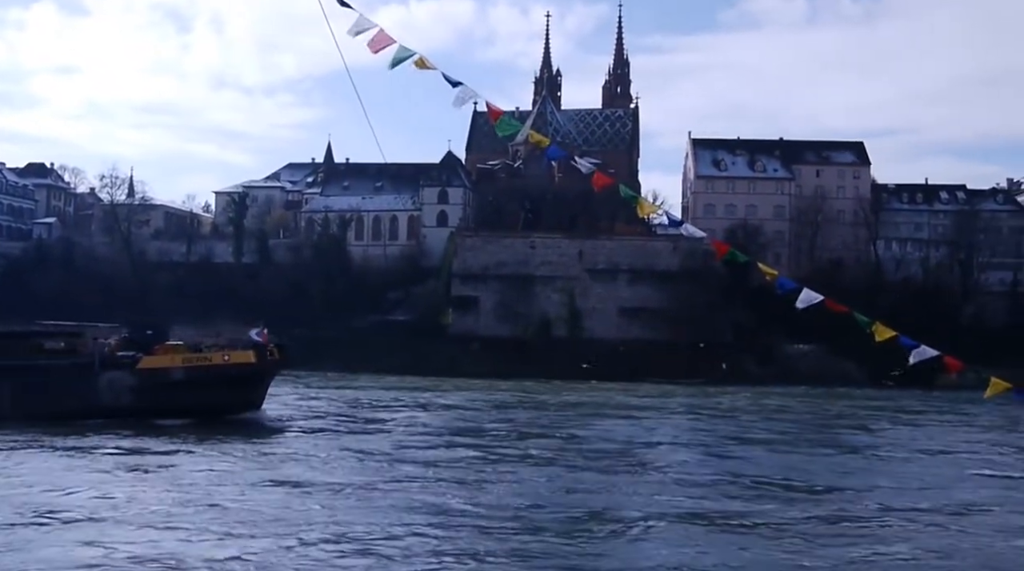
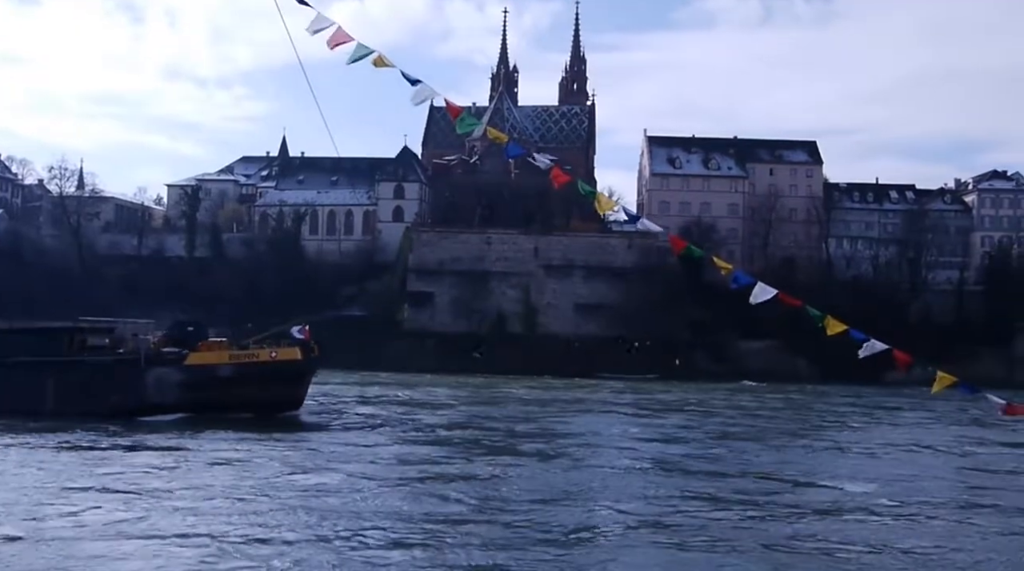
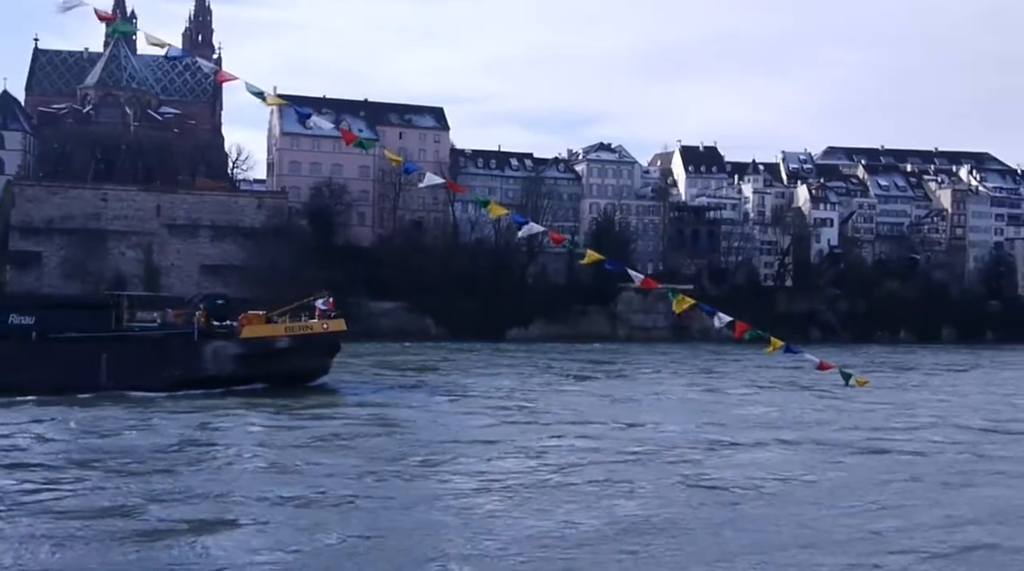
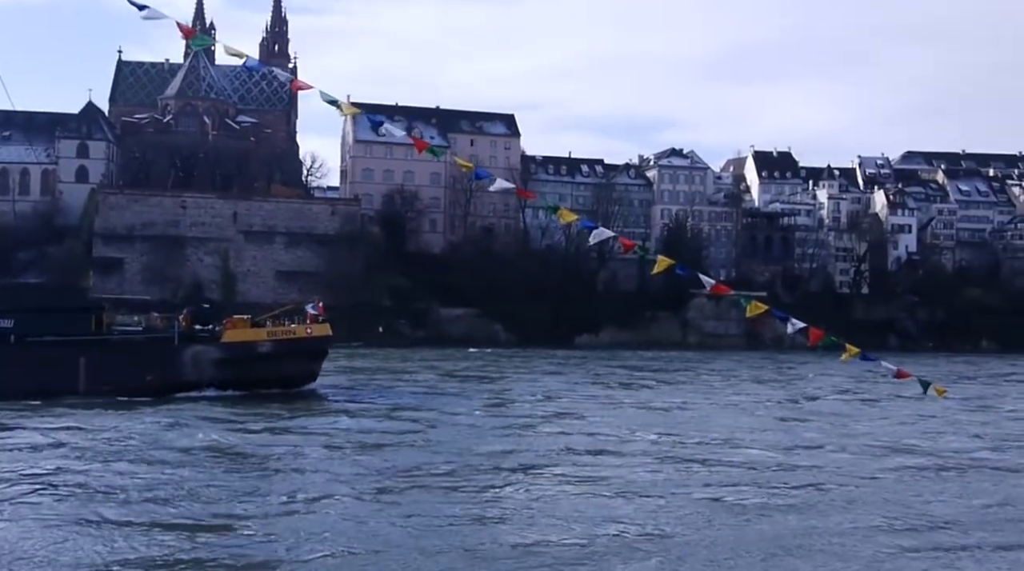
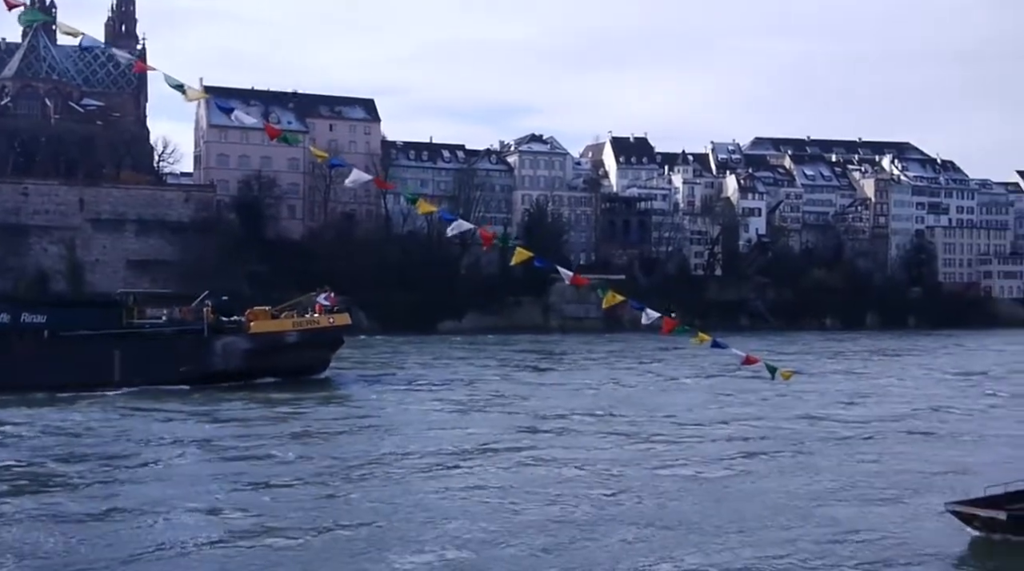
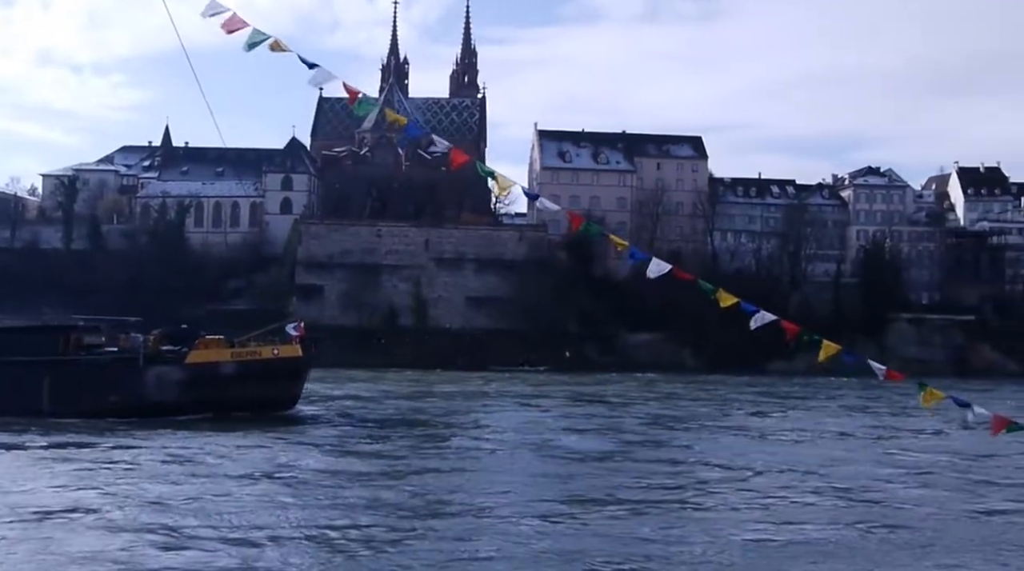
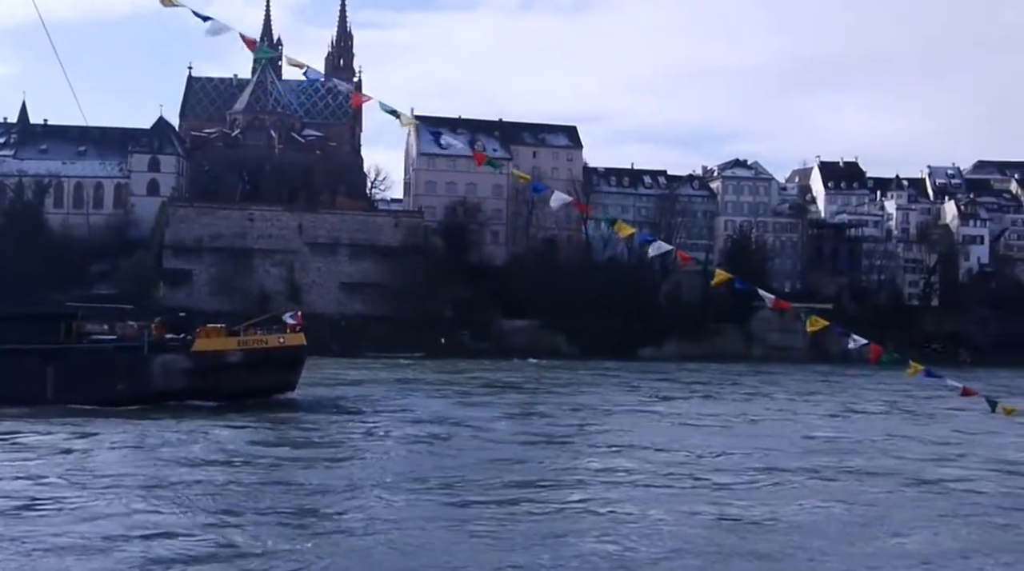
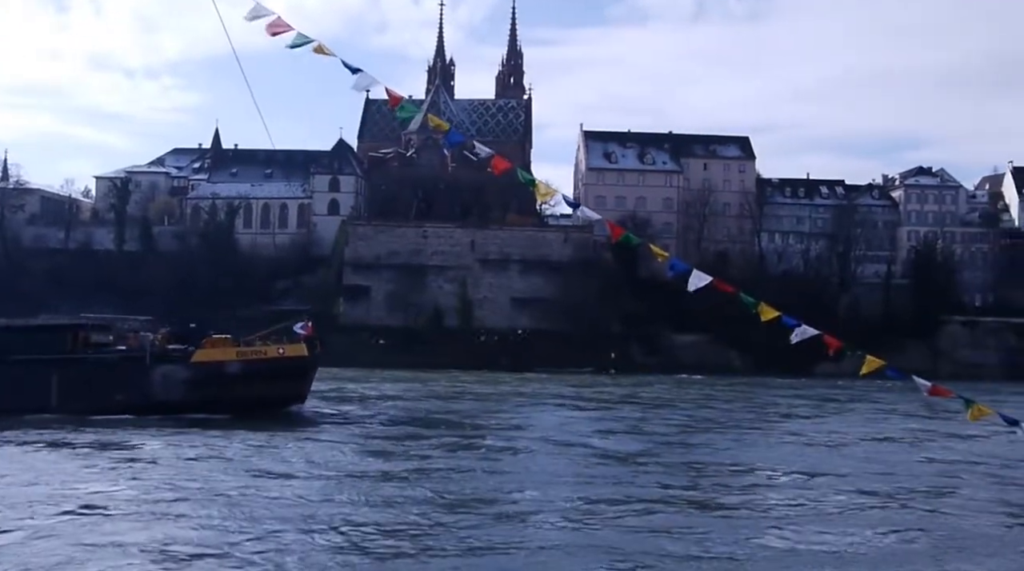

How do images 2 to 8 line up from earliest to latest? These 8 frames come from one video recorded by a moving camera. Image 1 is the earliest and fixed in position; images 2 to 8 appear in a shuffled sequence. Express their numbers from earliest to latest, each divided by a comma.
2, 8, 6, 7, 4, 3, 5
